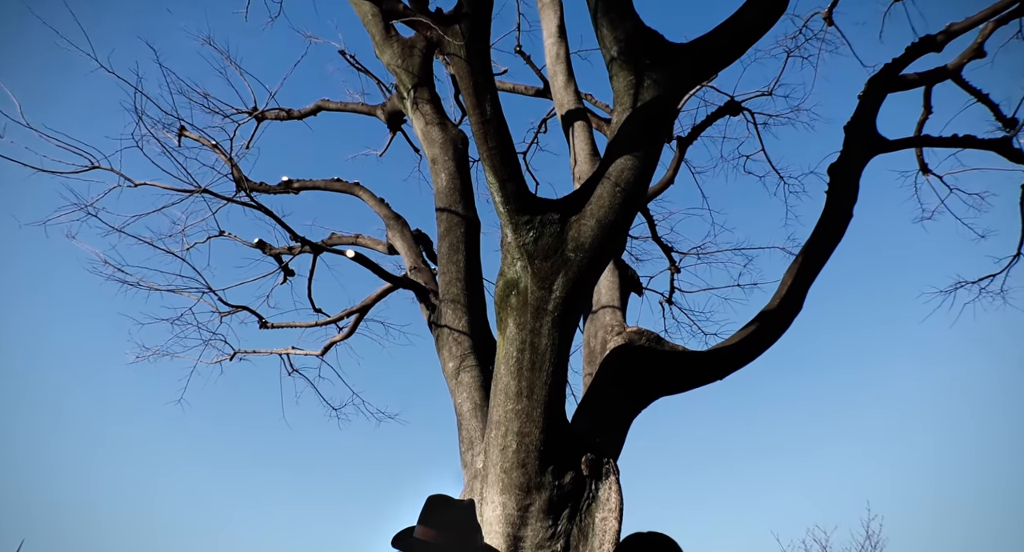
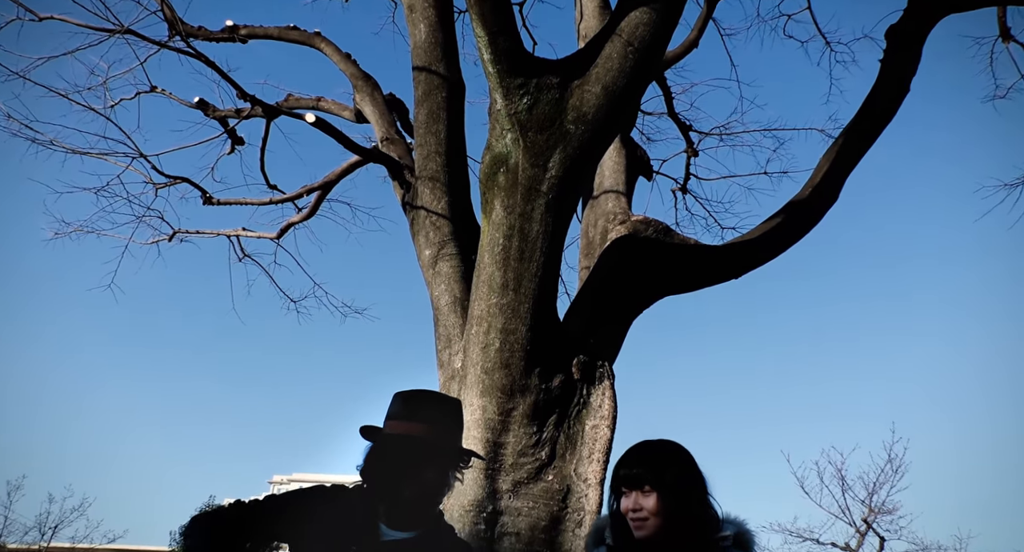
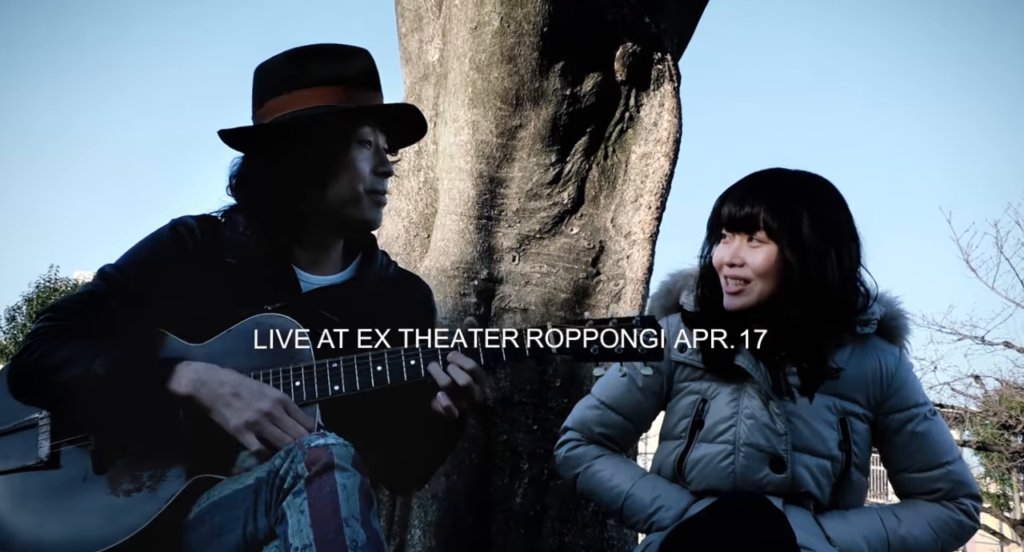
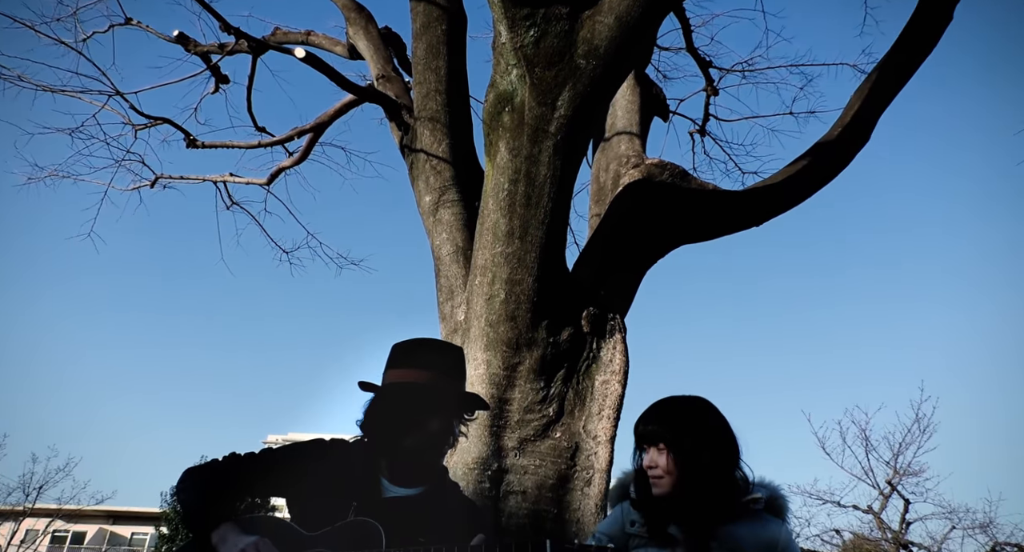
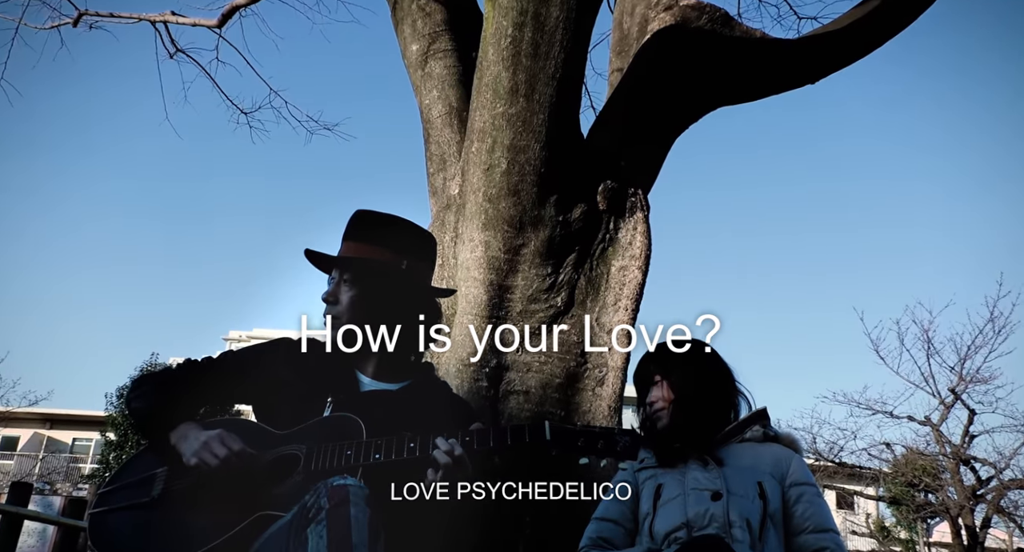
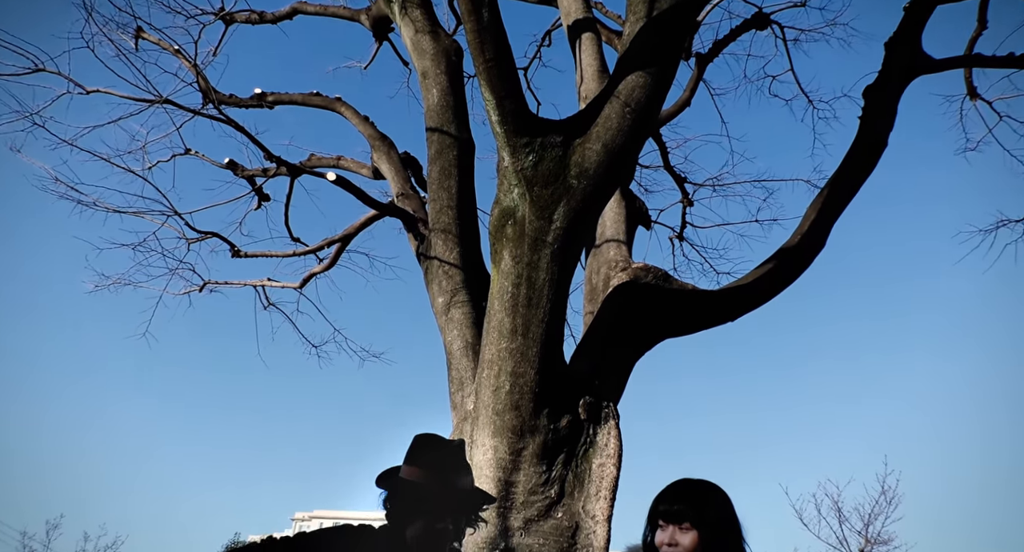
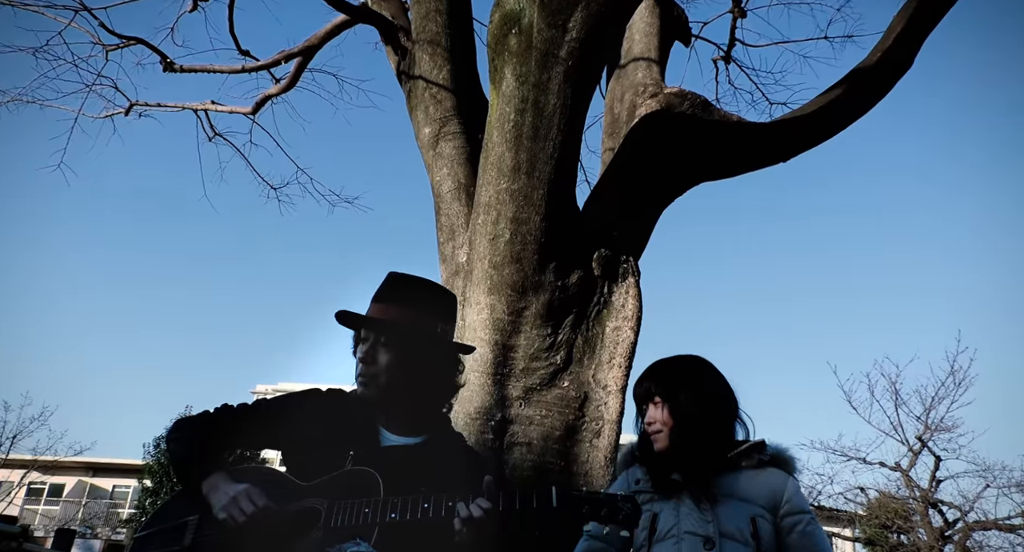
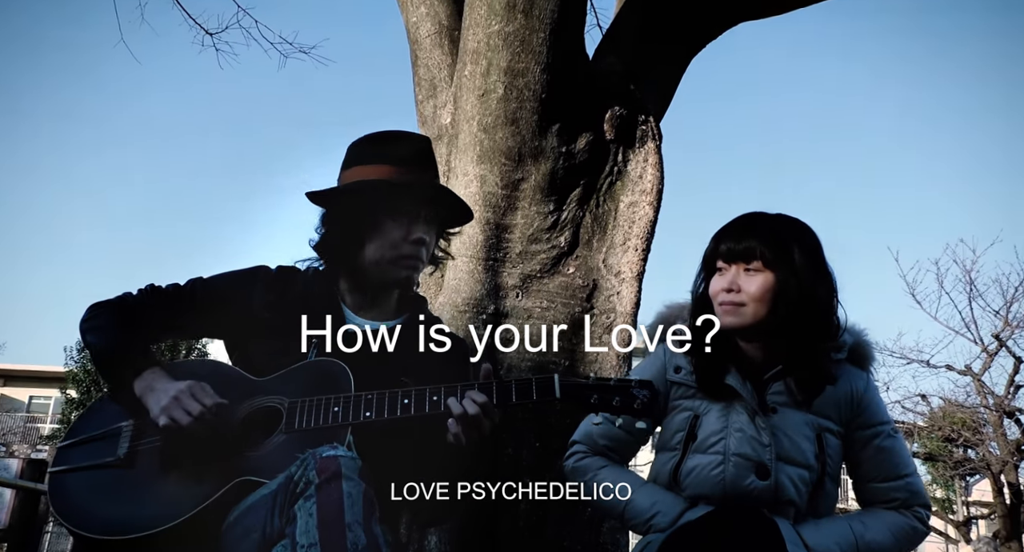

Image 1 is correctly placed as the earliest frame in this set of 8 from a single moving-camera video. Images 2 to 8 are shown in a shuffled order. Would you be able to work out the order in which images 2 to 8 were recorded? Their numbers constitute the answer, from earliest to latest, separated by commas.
6, 2, 4, 7, 5, 8, 3
